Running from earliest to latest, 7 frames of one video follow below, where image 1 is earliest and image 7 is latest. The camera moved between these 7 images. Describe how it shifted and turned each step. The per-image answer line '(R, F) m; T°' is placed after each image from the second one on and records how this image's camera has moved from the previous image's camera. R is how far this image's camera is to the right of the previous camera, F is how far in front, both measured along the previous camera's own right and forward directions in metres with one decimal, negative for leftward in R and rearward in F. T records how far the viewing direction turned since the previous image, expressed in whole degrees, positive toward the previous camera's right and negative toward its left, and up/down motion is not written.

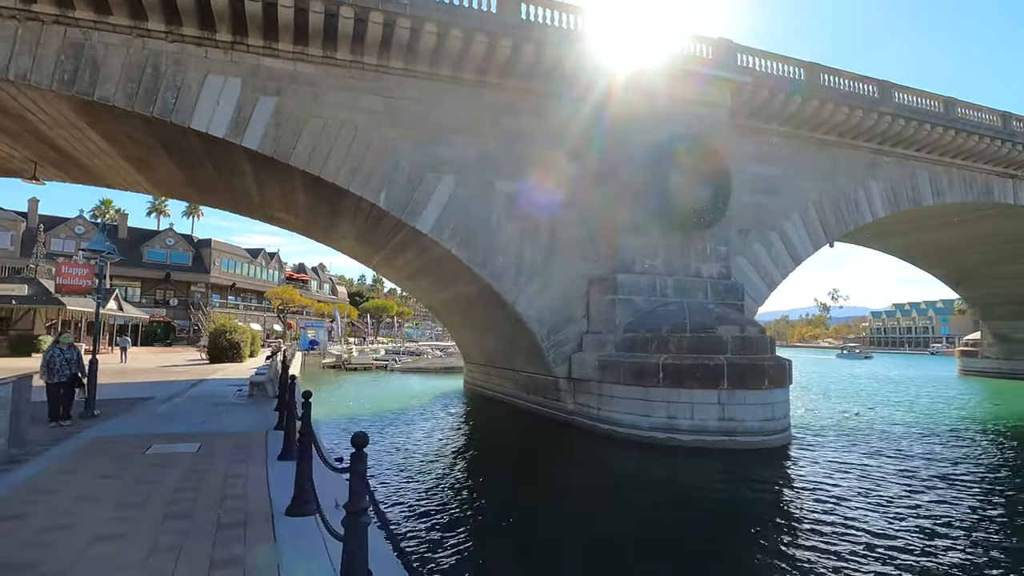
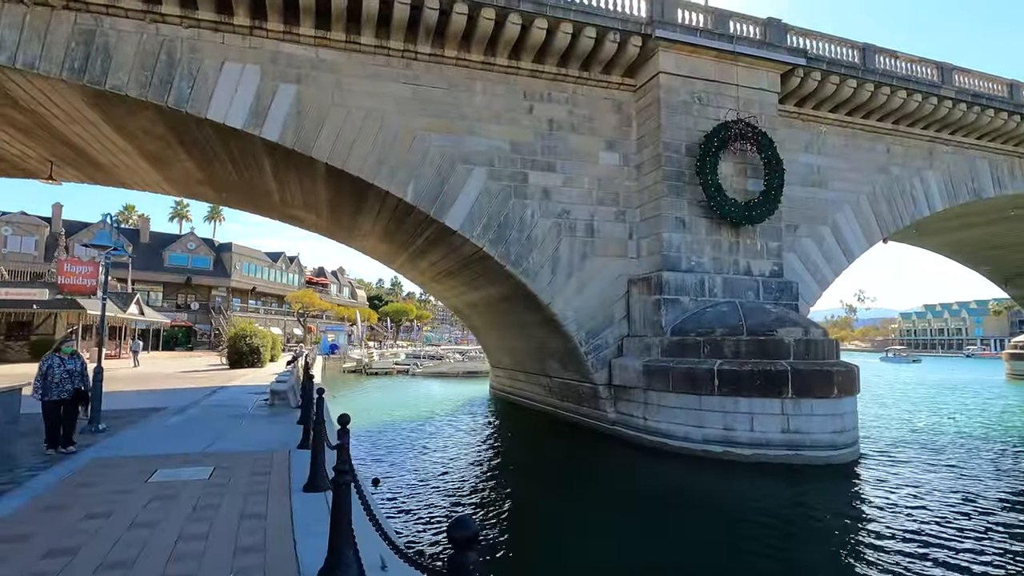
(-0.4, +0.9) m; -2°
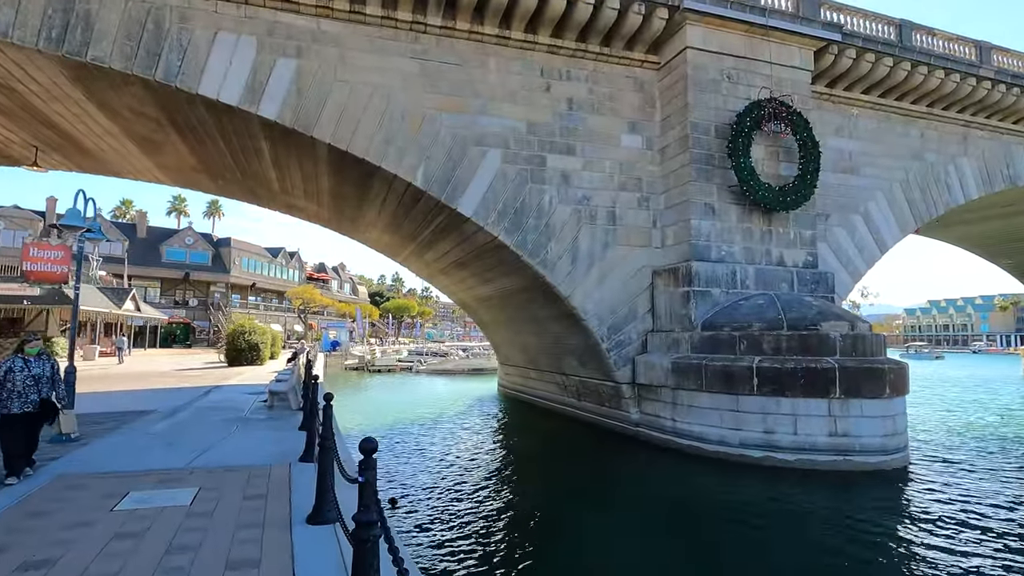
(-0.3, +0.8) m; 0°
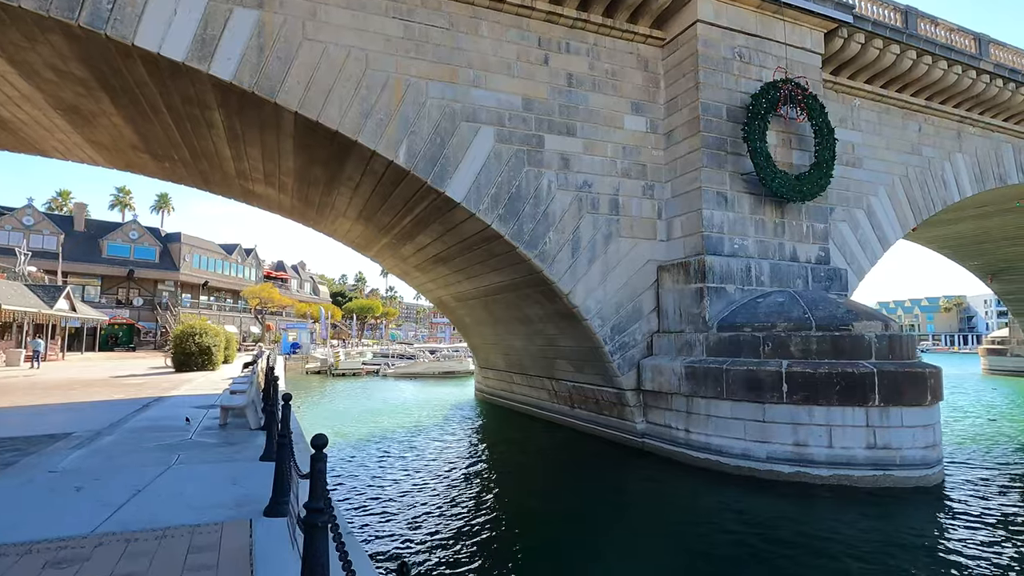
(-0.6, +1.3) m; +4°
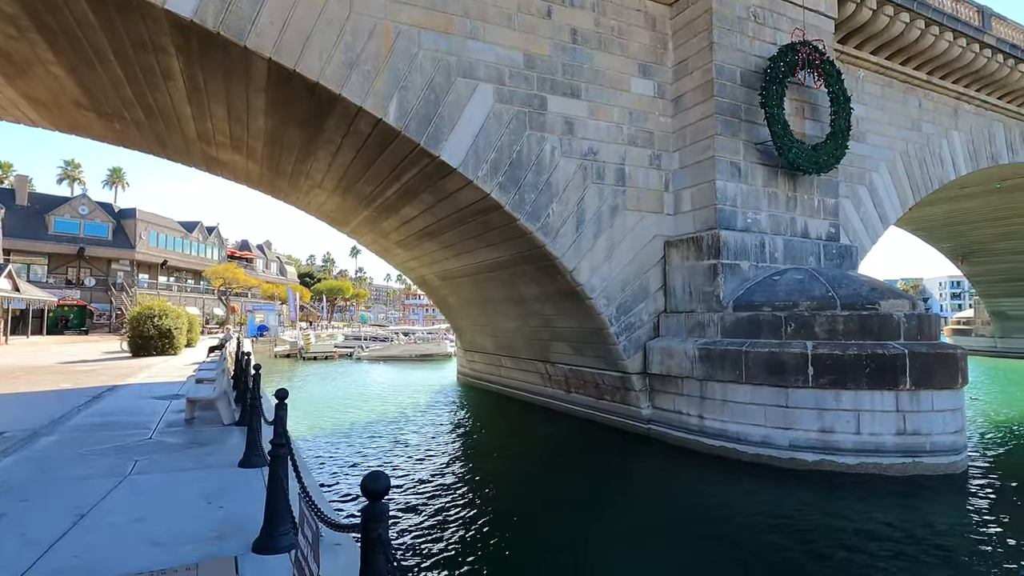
(-0.5, +0.9) m; +3°
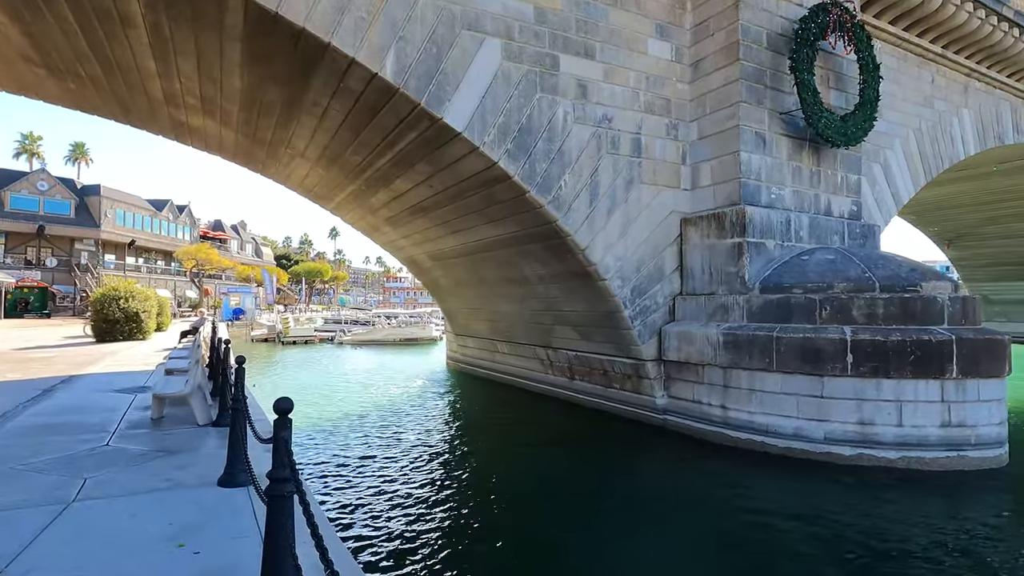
(-0.4, +0.8) m; +2°
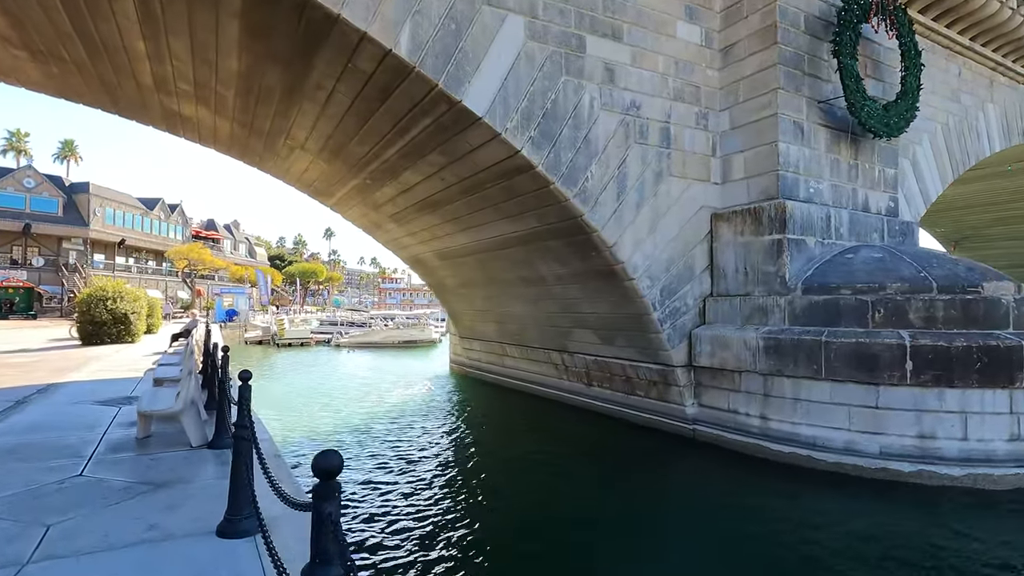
(-0.4, +0.7) m; +1°
